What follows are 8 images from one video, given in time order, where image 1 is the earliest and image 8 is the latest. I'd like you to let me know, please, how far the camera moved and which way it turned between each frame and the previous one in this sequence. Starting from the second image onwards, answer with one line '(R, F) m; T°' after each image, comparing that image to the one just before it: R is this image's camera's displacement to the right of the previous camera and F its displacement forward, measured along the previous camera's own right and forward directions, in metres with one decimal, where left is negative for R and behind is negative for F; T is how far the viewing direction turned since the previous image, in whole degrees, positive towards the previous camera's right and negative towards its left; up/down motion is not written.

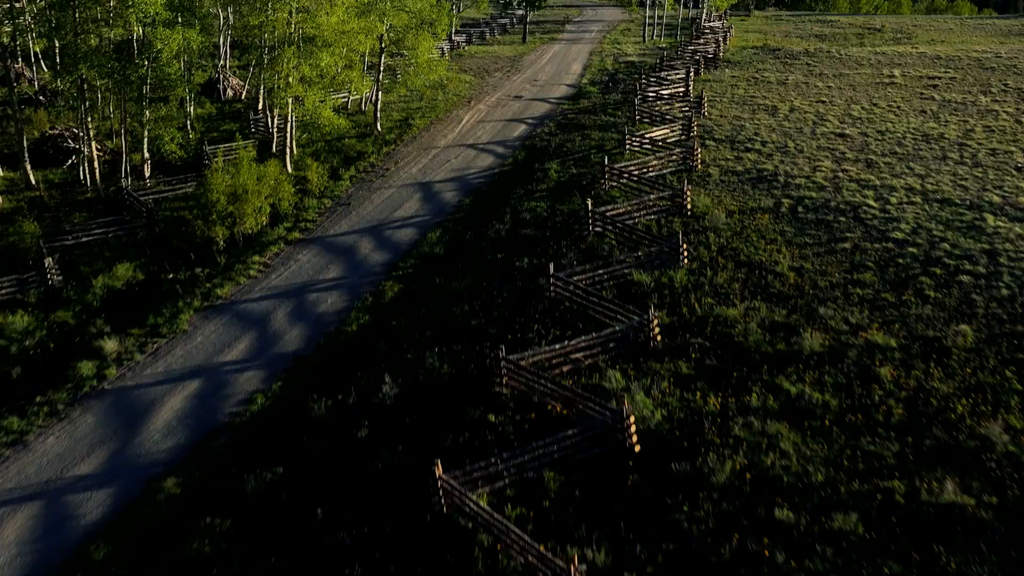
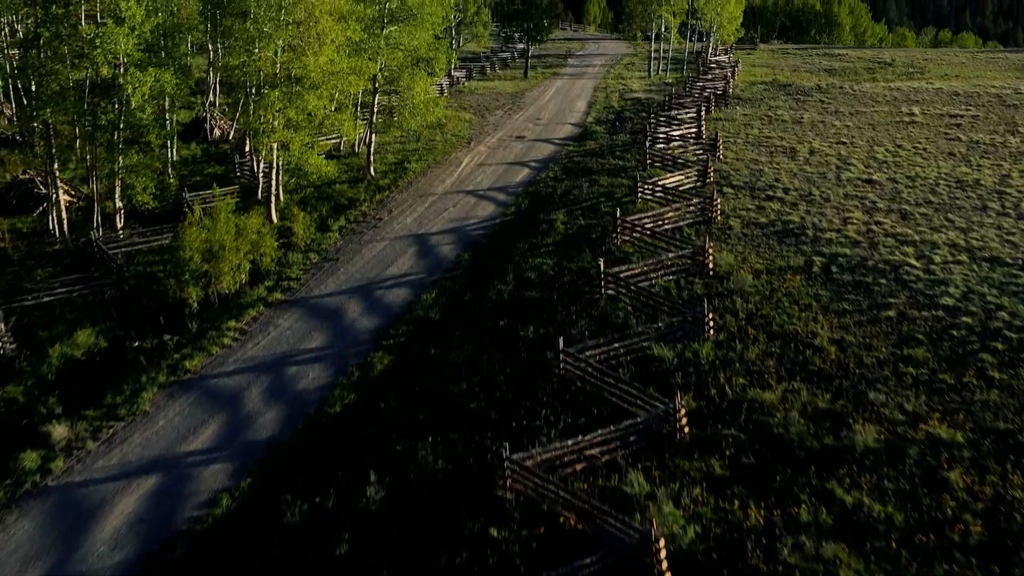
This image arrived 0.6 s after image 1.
(-0.1, +2.1) m; 0°
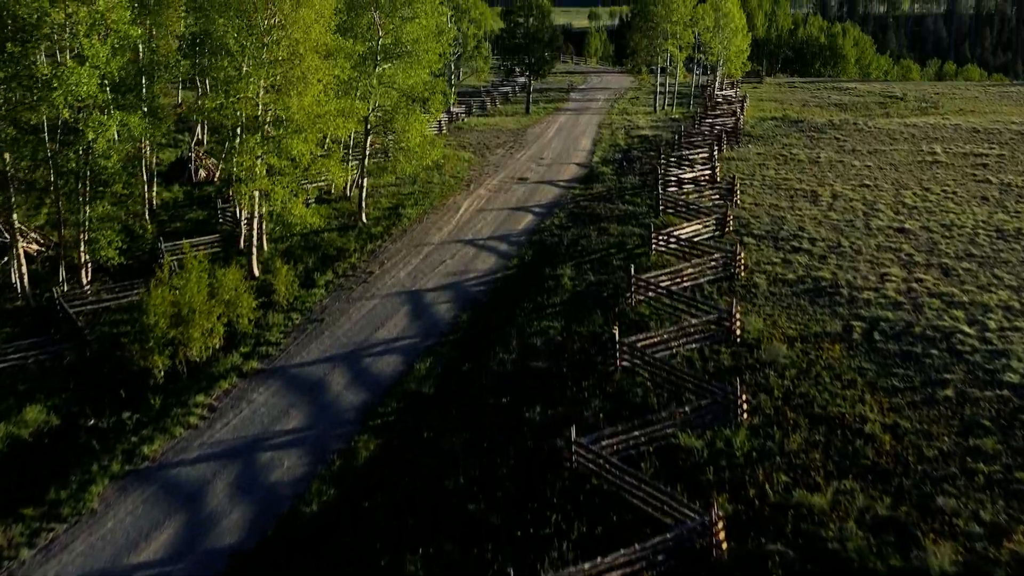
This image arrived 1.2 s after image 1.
(-0.1, +2.2) m; 0°
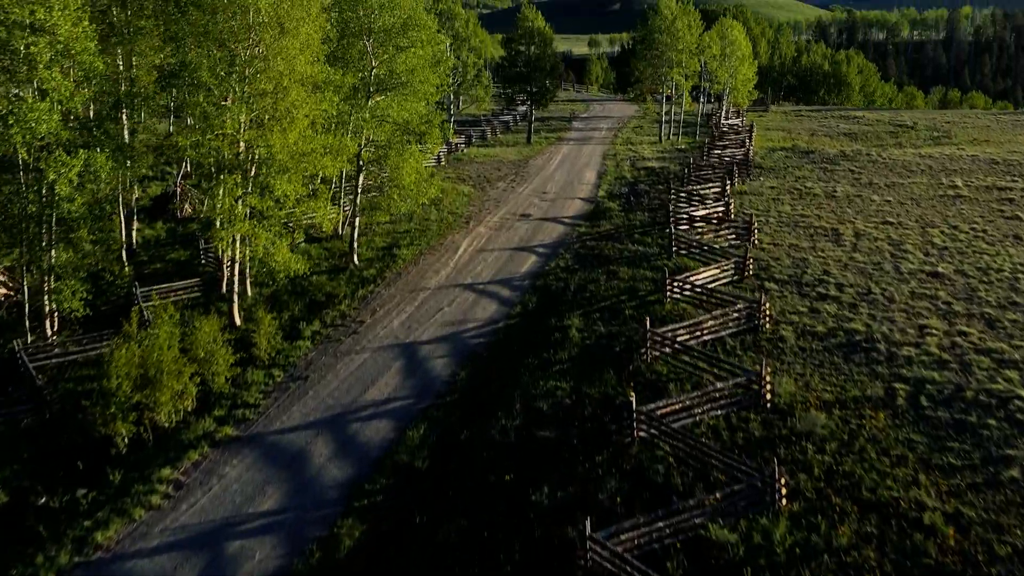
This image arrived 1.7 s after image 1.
(-0.1, +1.8) m; 0°
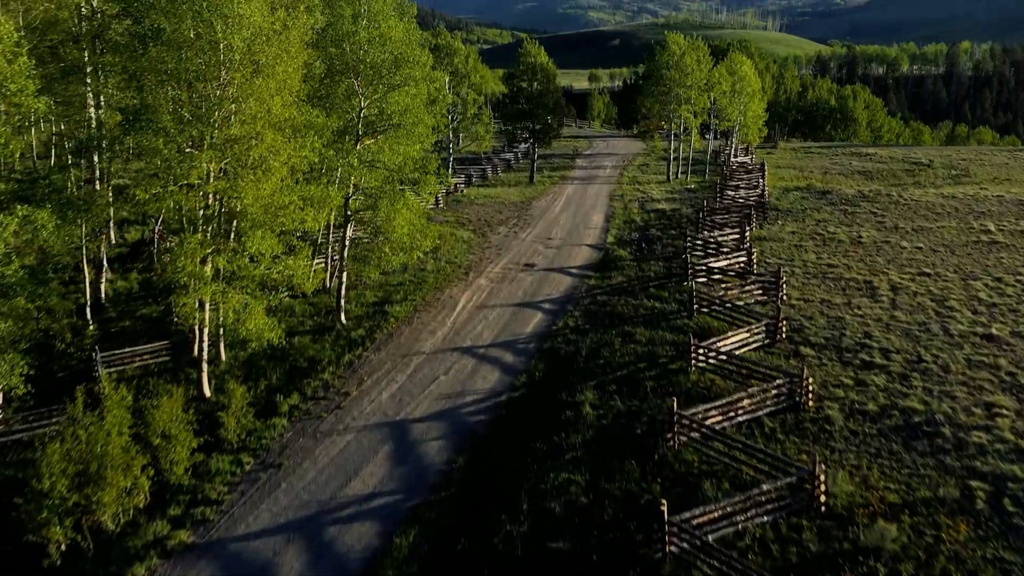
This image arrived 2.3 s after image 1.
(-0.1, +2.5) m; 0°
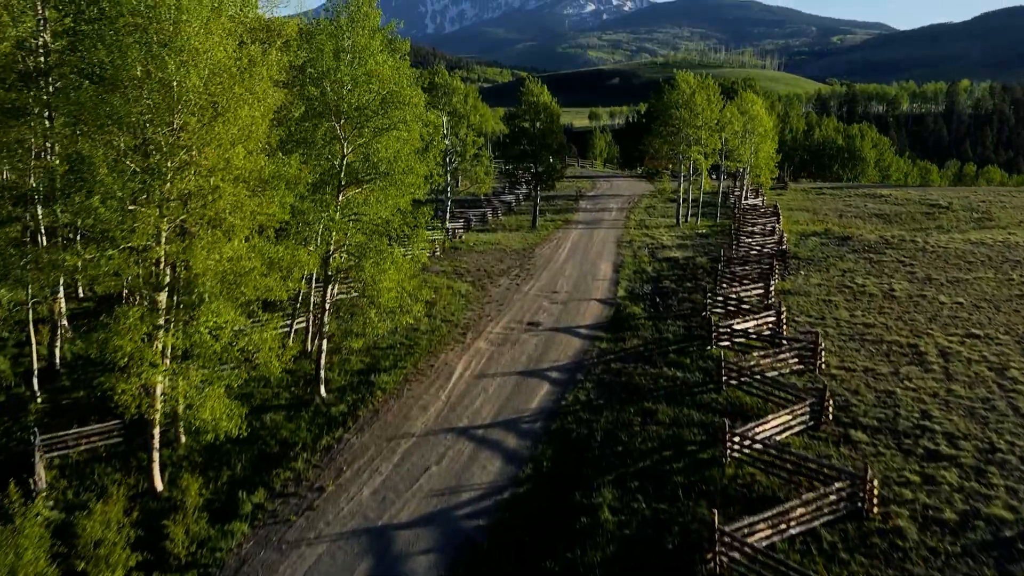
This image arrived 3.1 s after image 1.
(-0.1, +2.7) m; 0°
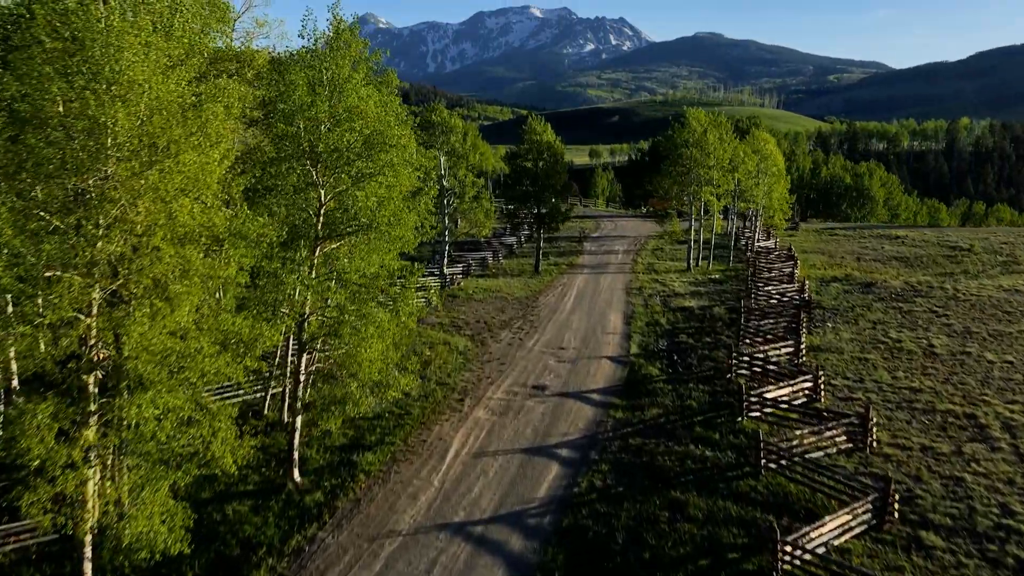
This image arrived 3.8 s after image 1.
(-0.1, +2.7) m; 0°
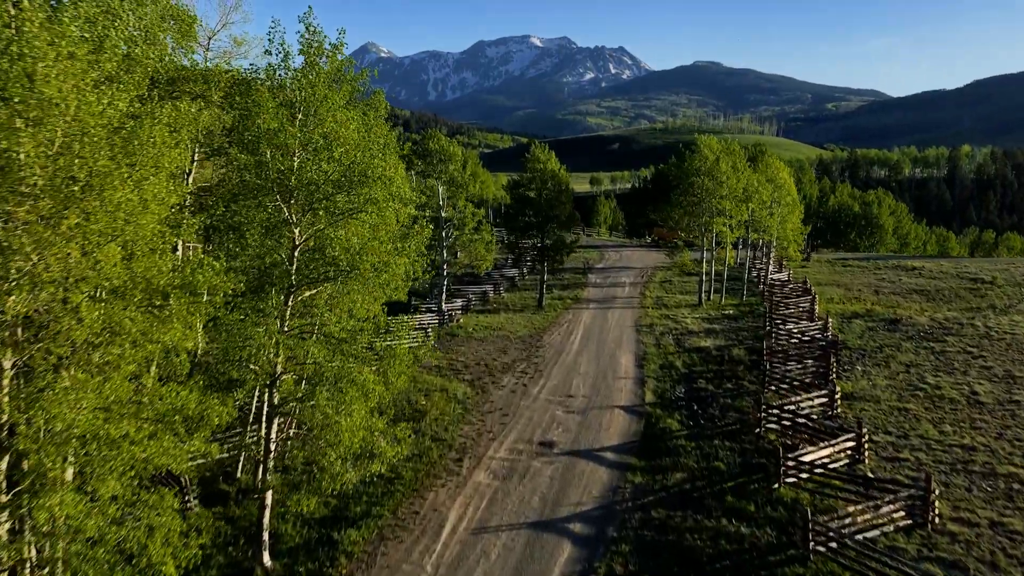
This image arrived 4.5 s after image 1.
(-0.1, +2.4) m; 0°
